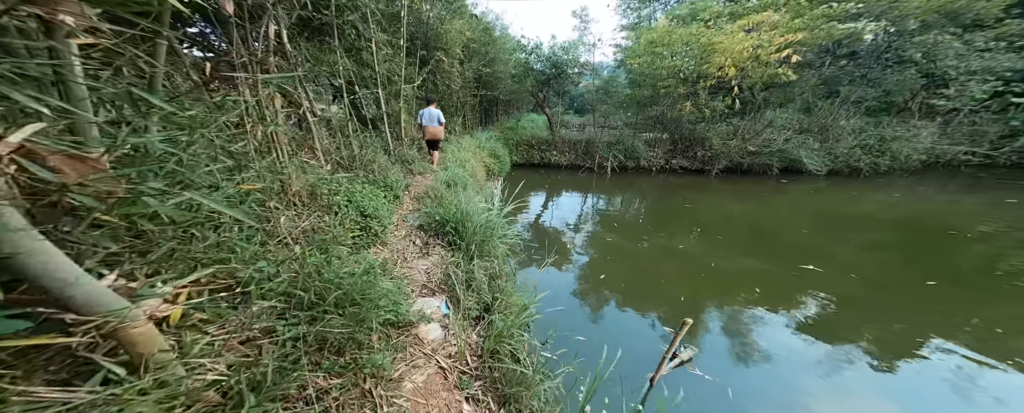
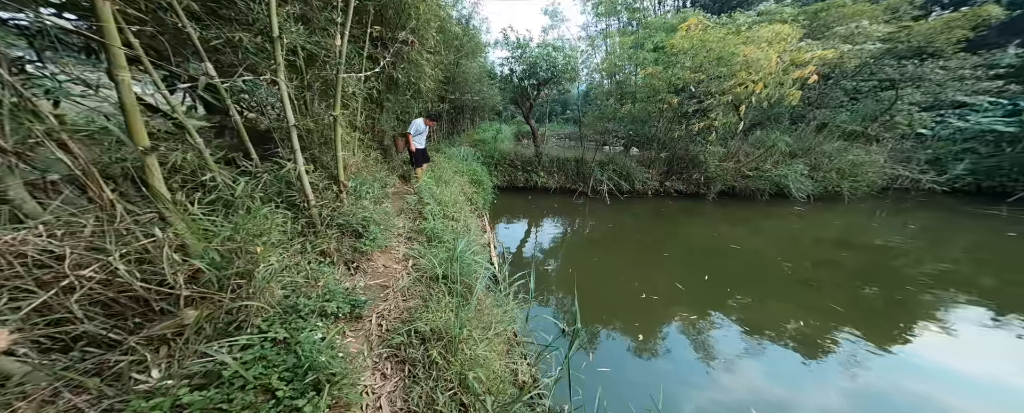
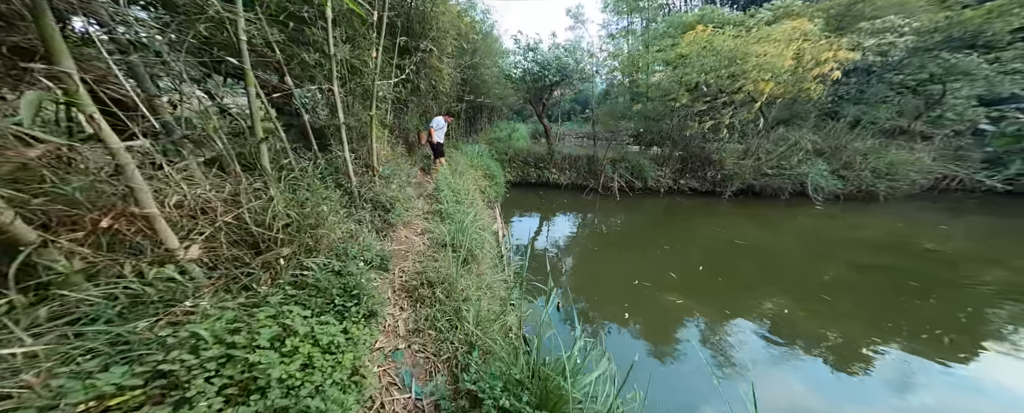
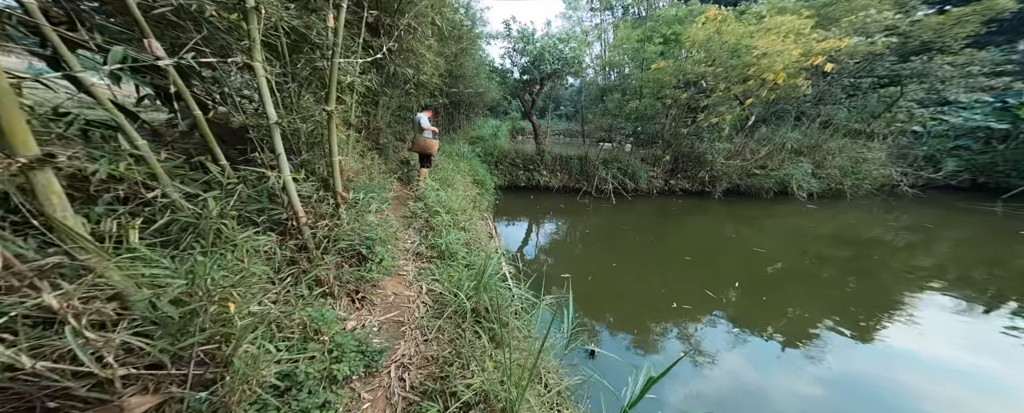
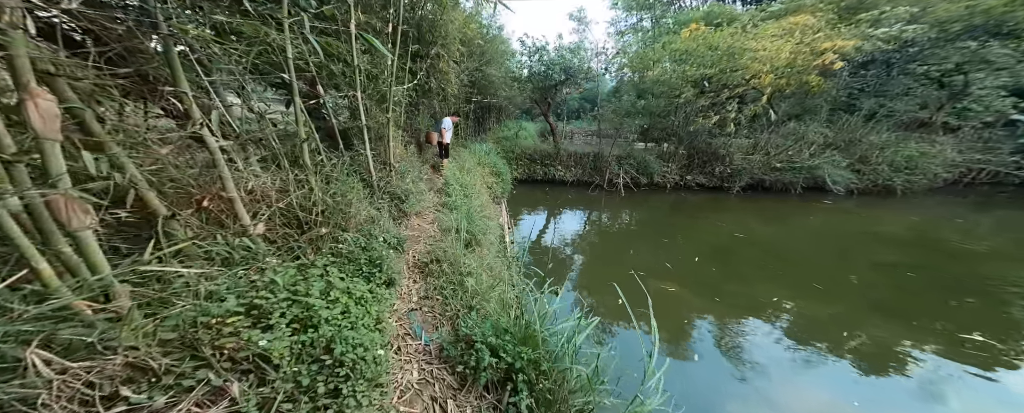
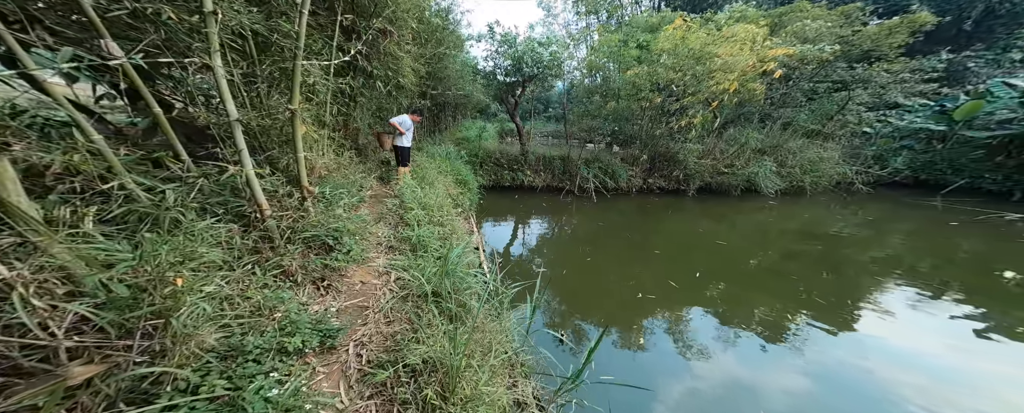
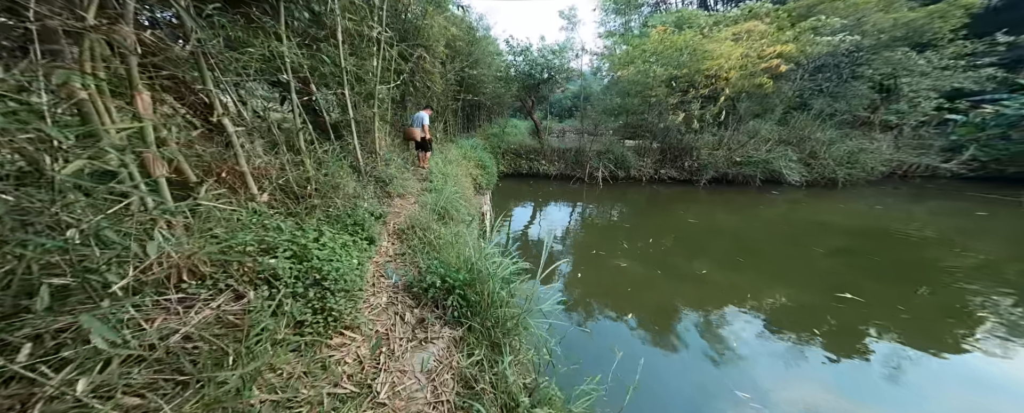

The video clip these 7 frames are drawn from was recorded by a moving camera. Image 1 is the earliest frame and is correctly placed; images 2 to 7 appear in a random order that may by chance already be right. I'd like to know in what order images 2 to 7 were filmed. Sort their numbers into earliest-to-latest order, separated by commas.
7, 5, 3, 2, 6, 4
